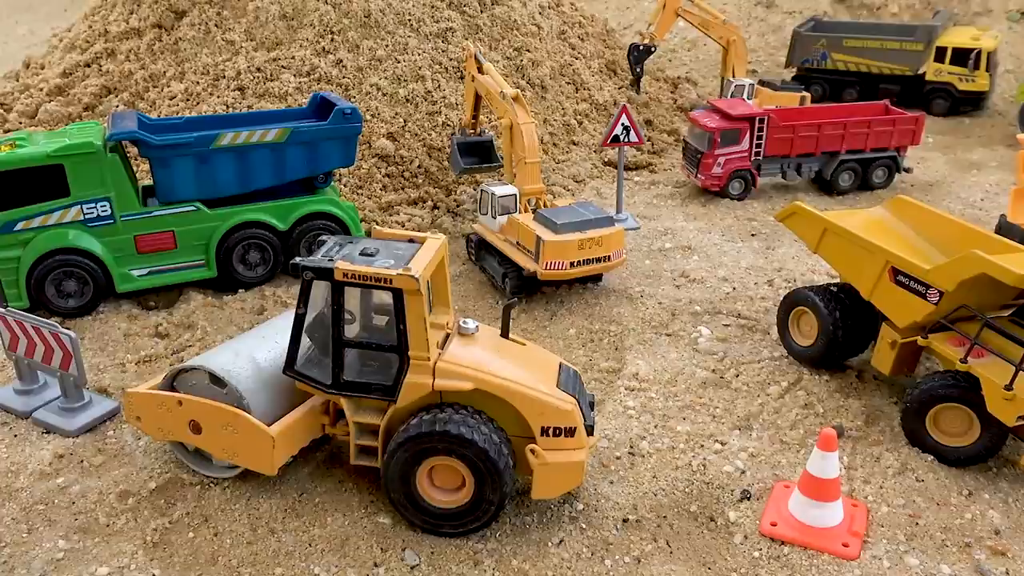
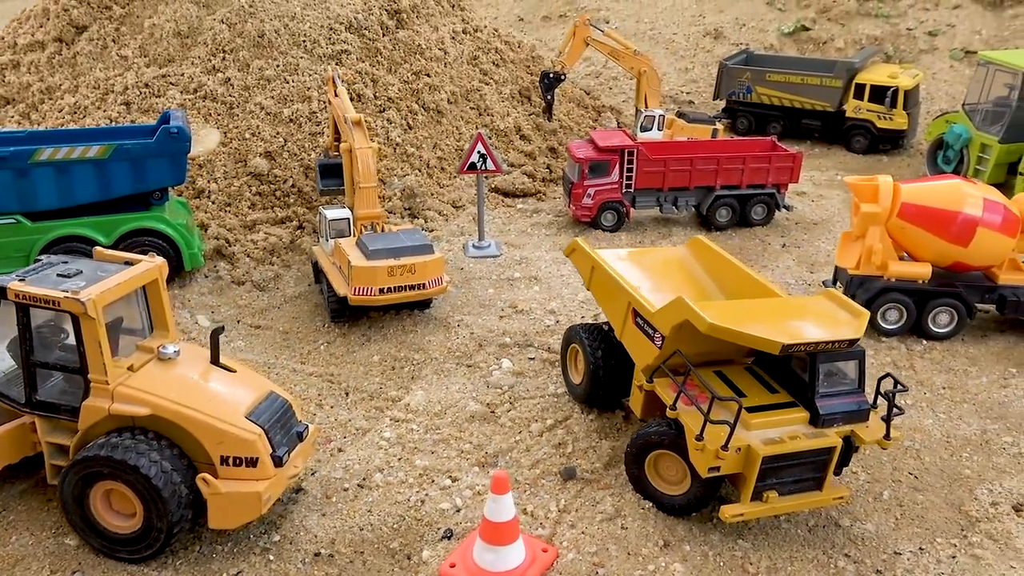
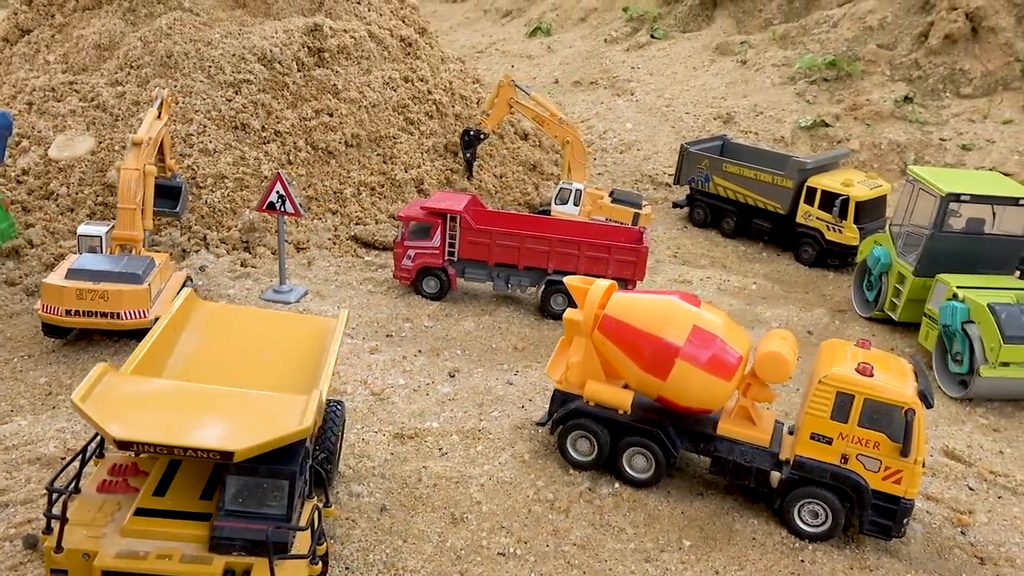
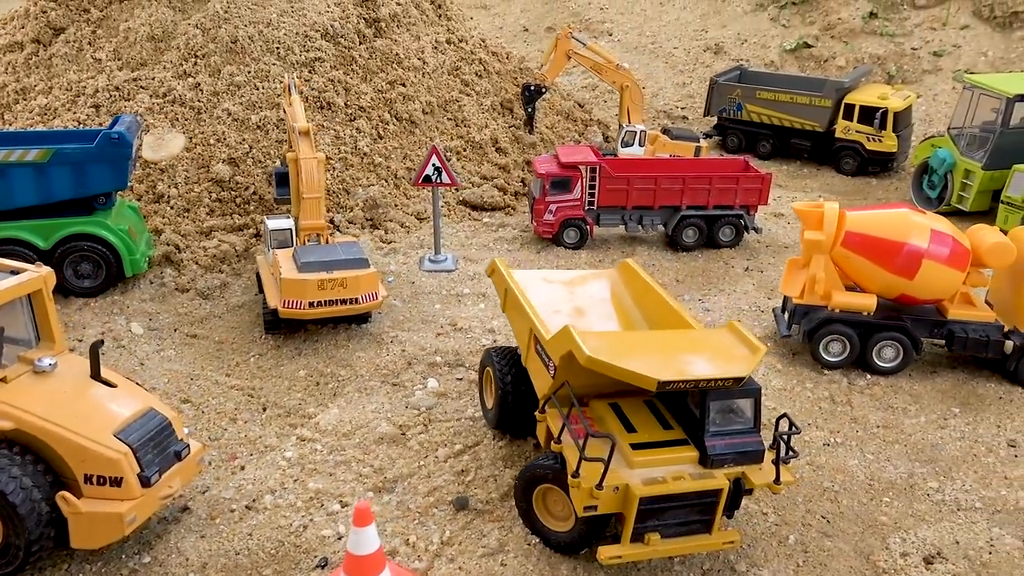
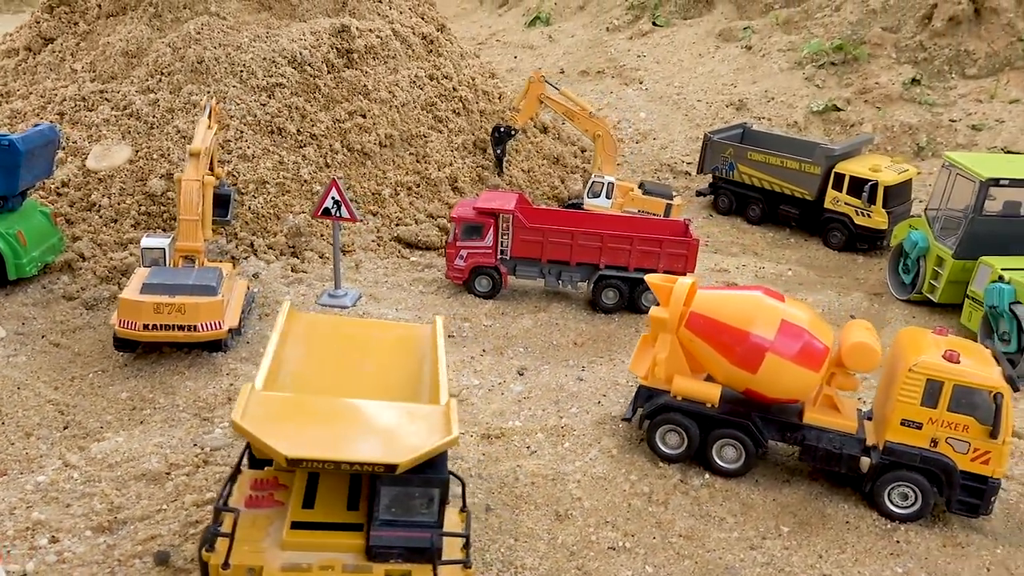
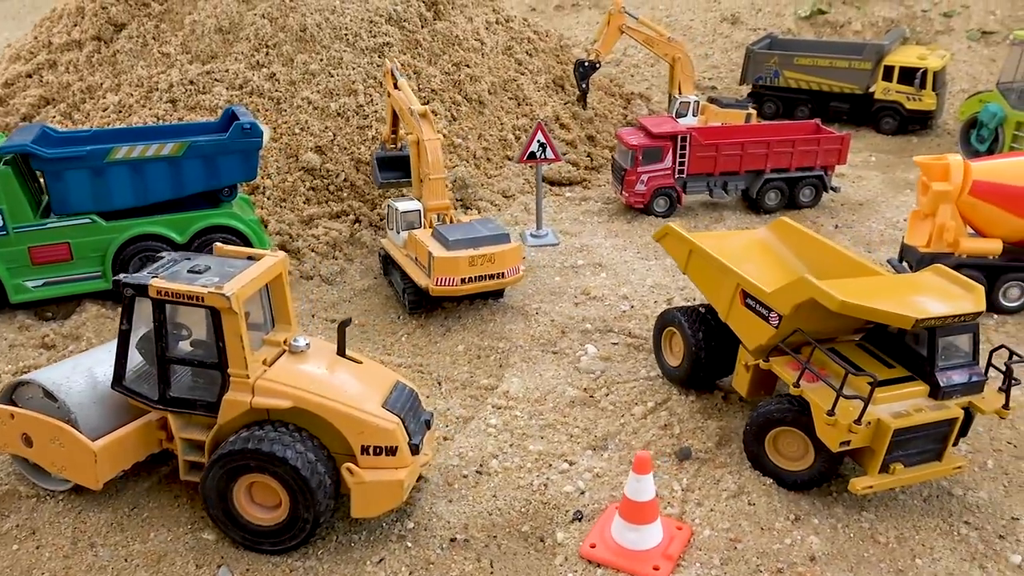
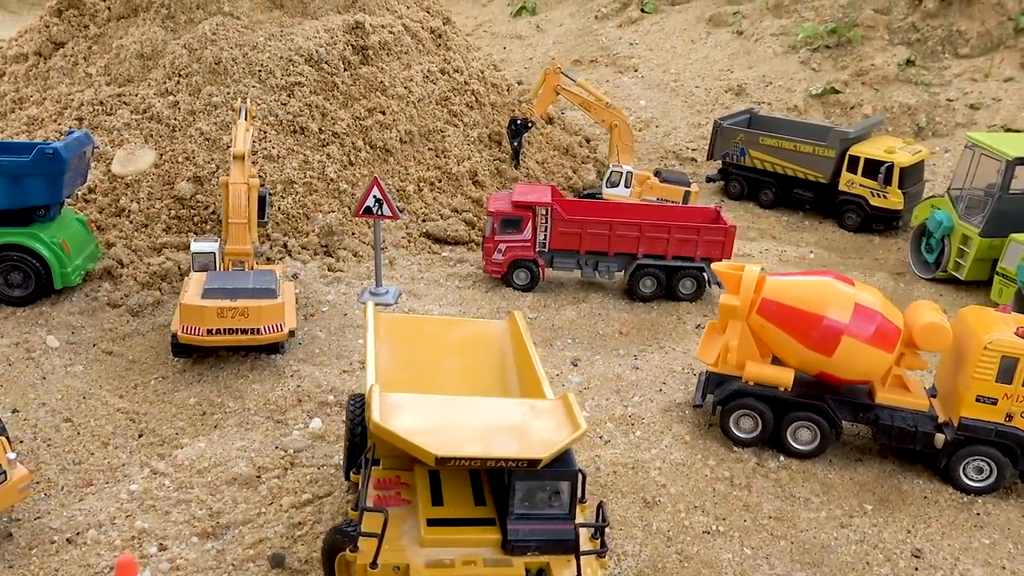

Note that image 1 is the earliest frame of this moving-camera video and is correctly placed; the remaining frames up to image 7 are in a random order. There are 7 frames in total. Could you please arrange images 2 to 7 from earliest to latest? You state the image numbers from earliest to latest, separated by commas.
6, 2, 4, 7, 5, 3
